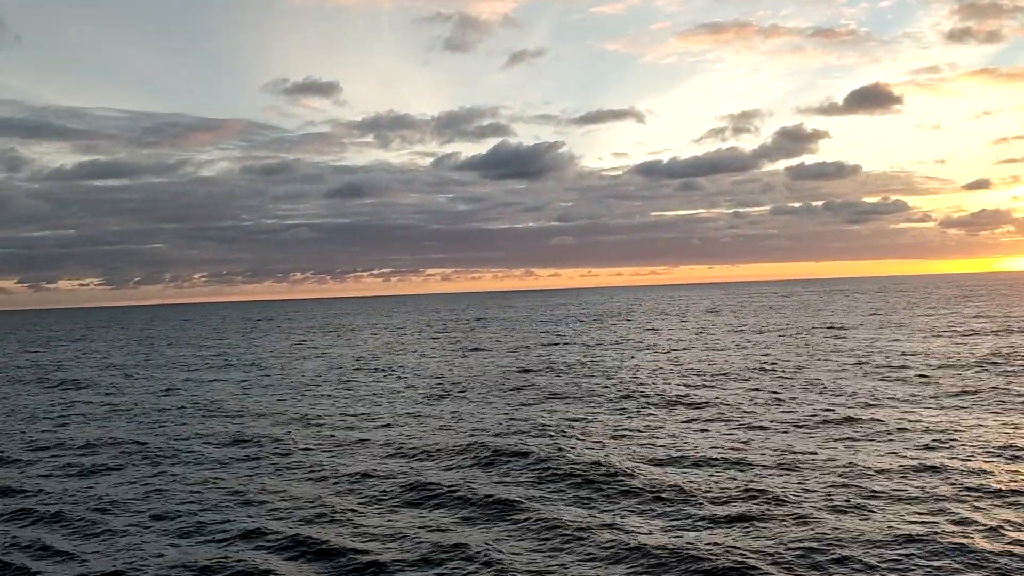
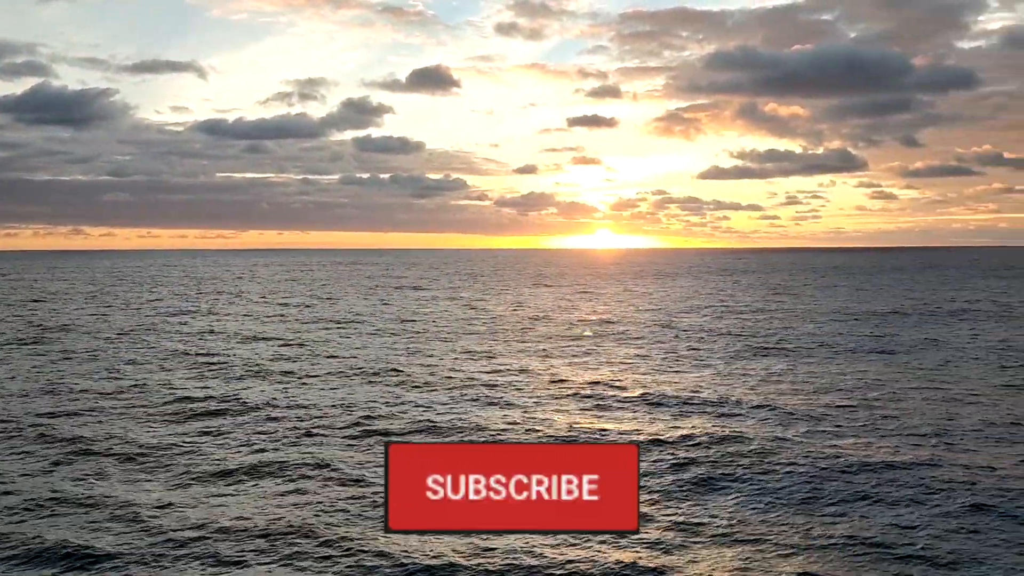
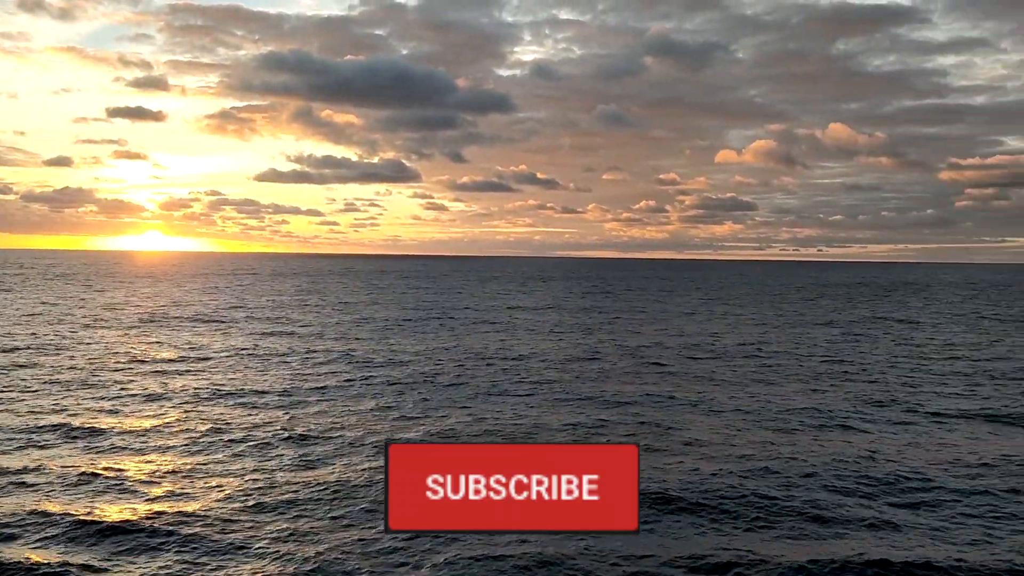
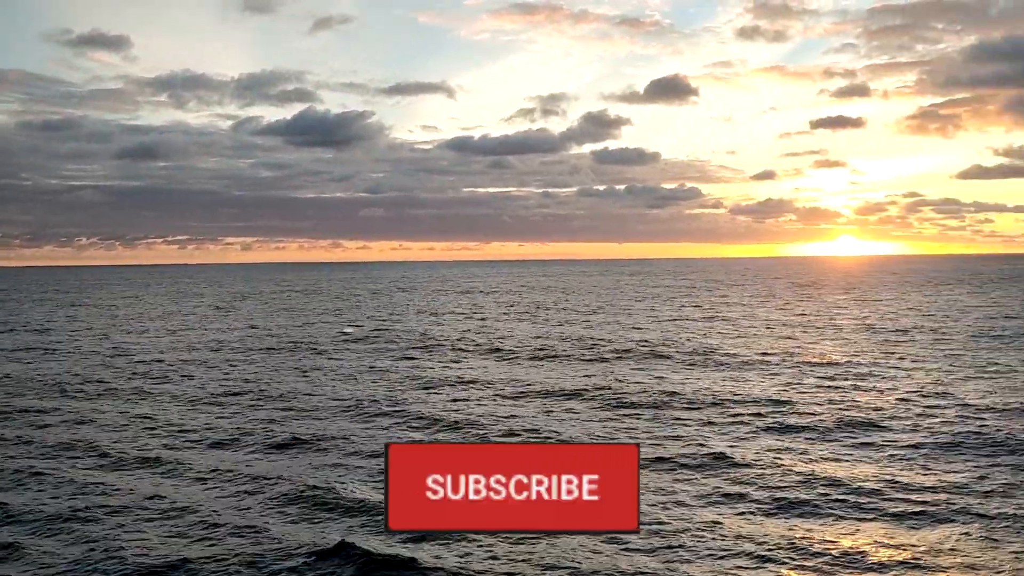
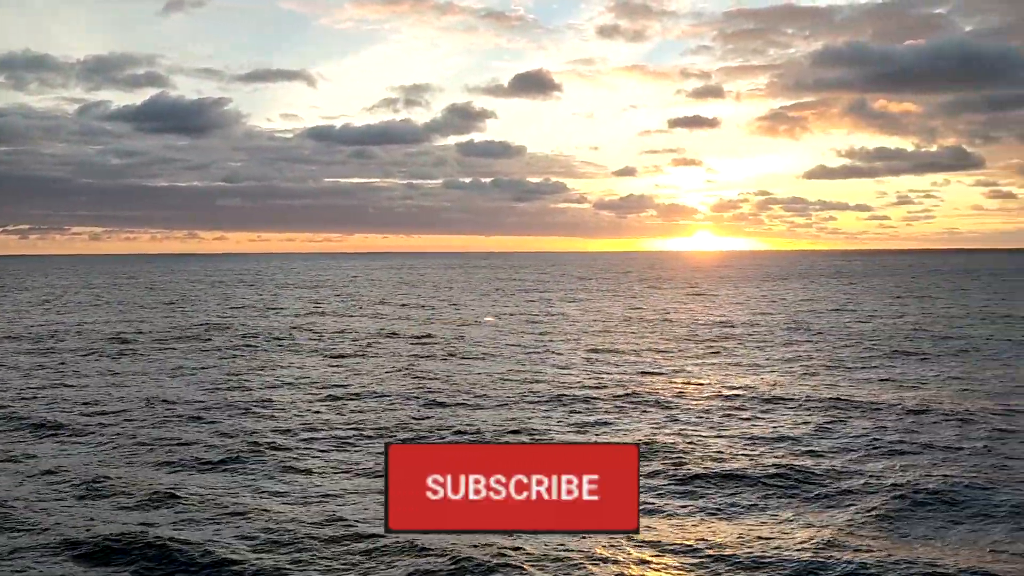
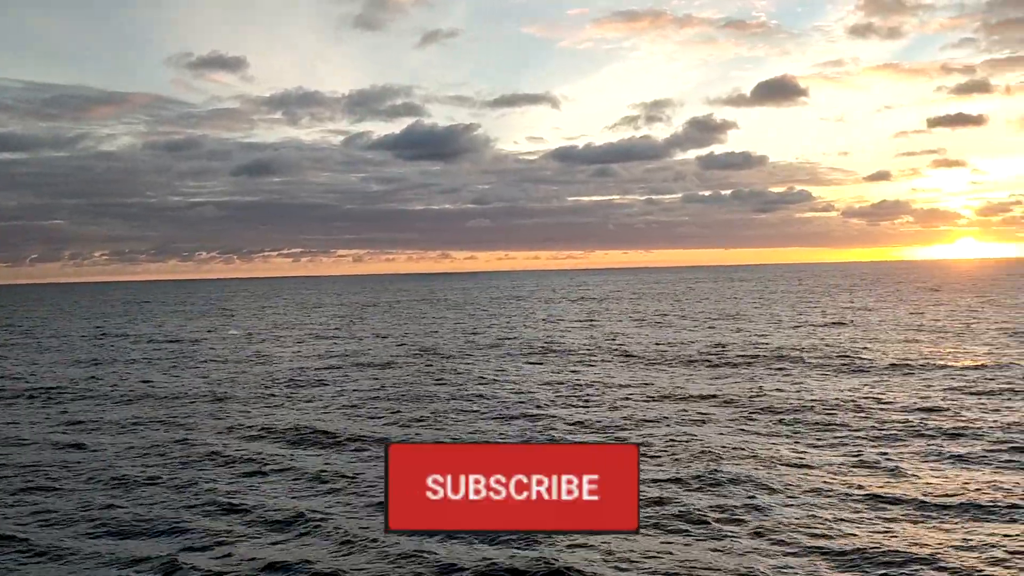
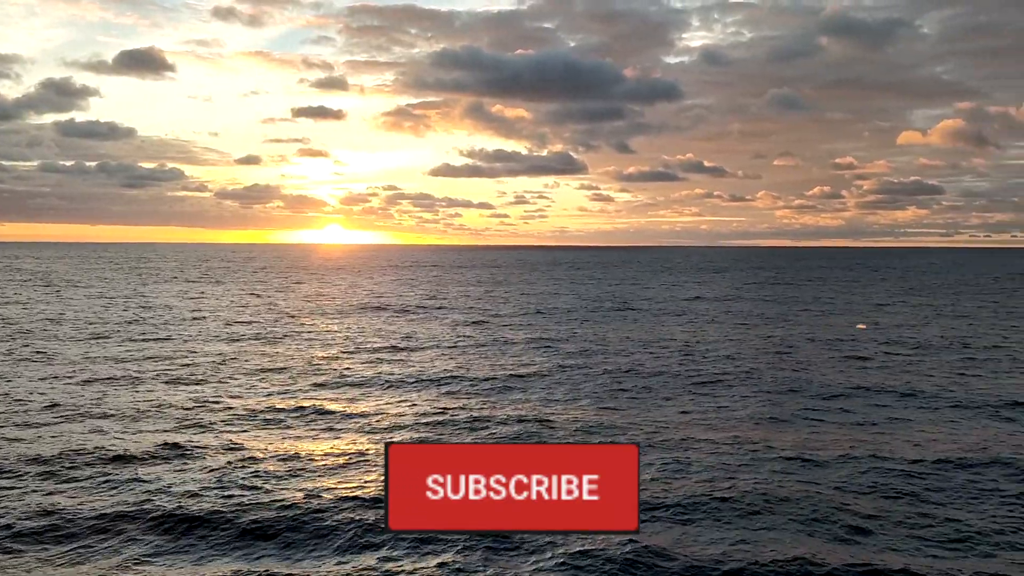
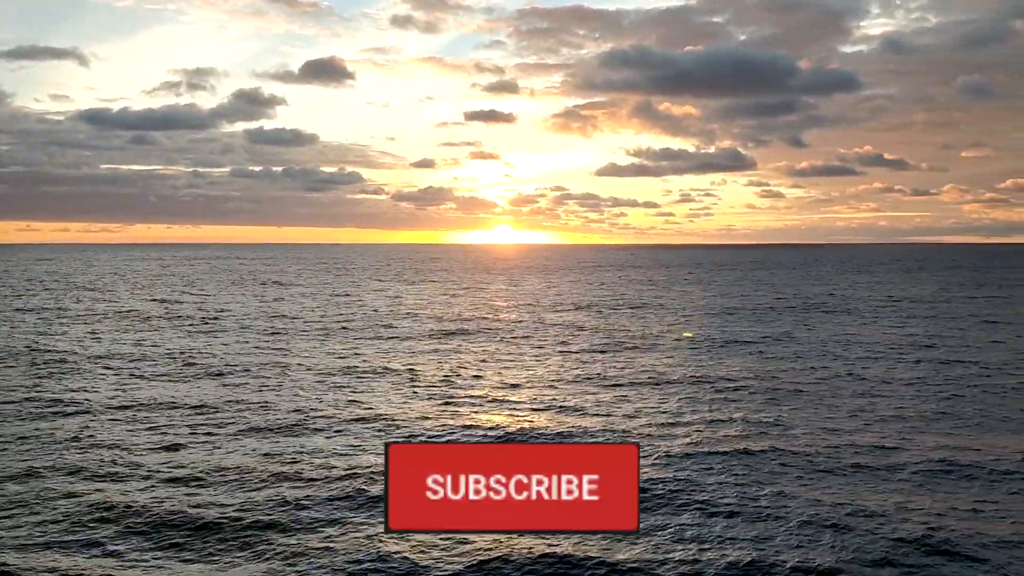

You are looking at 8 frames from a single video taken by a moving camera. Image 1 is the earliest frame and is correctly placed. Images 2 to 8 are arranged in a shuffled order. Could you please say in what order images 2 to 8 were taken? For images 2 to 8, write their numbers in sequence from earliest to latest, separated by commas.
6, 4, 5, 2, 8, 7, 3
